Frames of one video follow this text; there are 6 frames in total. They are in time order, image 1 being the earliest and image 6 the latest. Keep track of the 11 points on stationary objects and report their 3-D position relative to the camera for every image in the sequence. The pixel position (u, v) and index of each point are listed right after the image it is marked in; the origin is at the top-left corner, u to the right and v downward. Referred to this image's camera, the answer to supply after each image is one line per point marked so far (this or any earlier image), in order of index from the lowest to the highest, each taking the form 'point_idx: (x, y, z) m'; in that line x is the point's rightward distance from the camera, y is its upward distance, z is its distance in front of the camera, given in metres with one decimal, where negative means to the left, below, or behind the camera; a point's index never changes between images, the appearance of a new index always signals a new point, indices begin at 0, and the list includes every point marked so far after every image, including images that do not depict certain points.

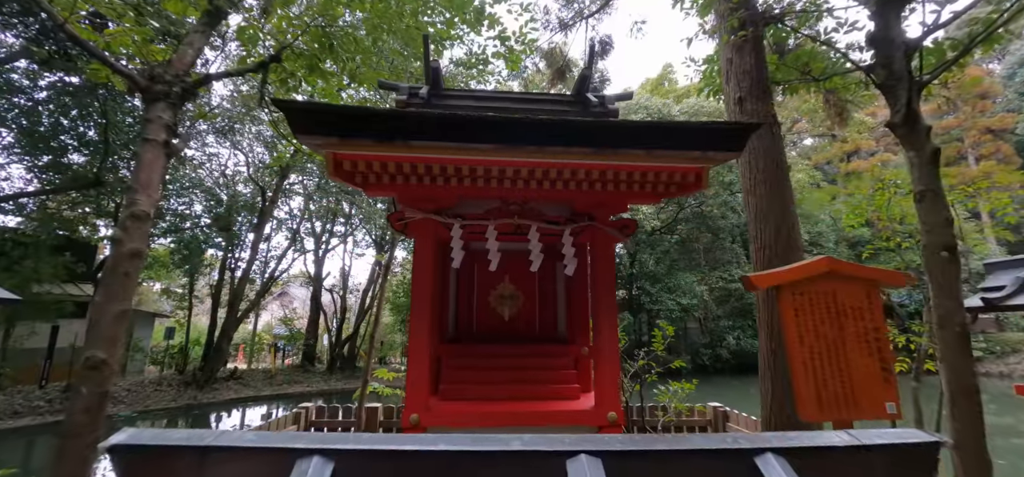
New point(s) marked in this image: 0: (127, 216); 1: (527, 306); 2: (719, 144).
0: (-2.6, +0.1, +2.9) m
1: (+0.1, -0.5, +3.4) m
2: (+1.2, +0.5, +2.6) m
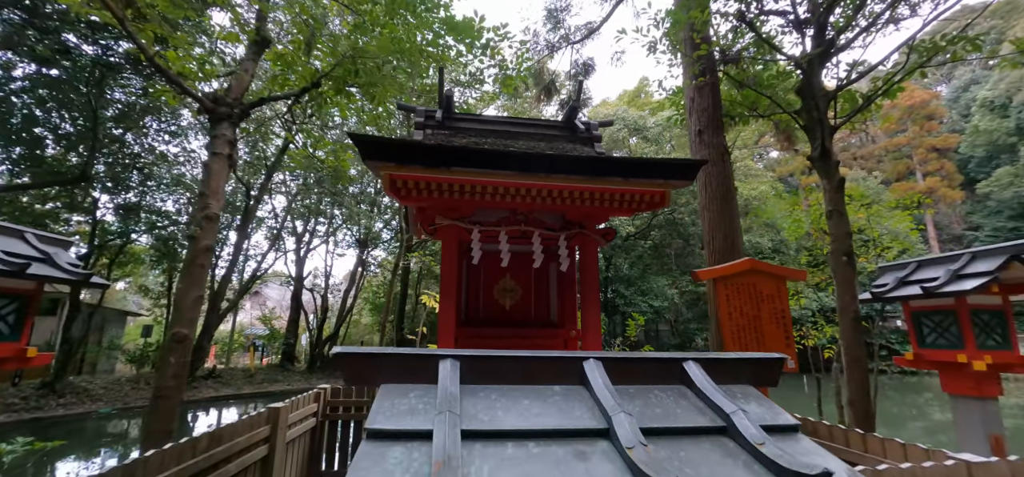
0: (-2.5, +0.2, +3.5) m
1: (+0.1, -0.6, +4.1) m
2: (+1.3, +0.5, +3.4) m
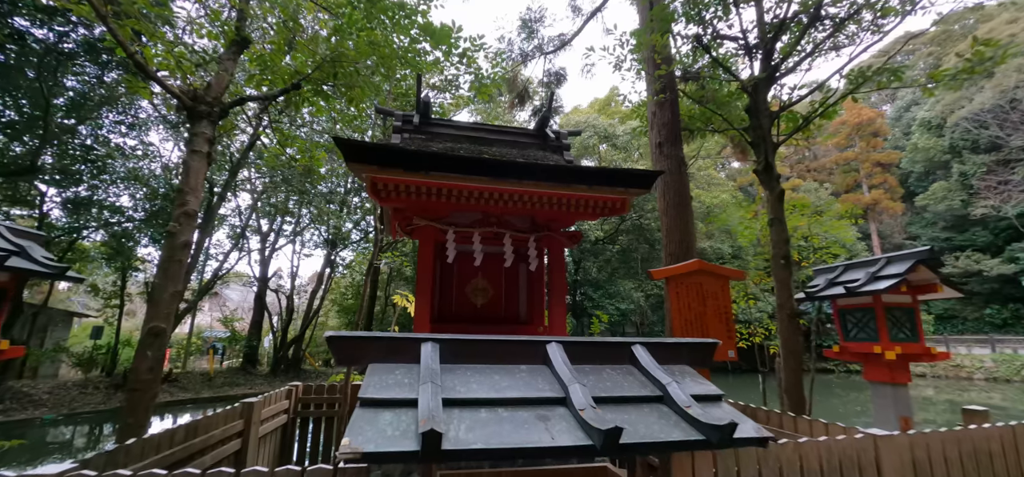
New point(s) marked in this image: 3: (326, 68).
0: (-2.7, +0.2, +3.6) m
1: (-0.1, -0.6, +4.4) m
2: (+1.1, +0.5, +3.8) m
3: (-2.2, +2.1, +5.2) m
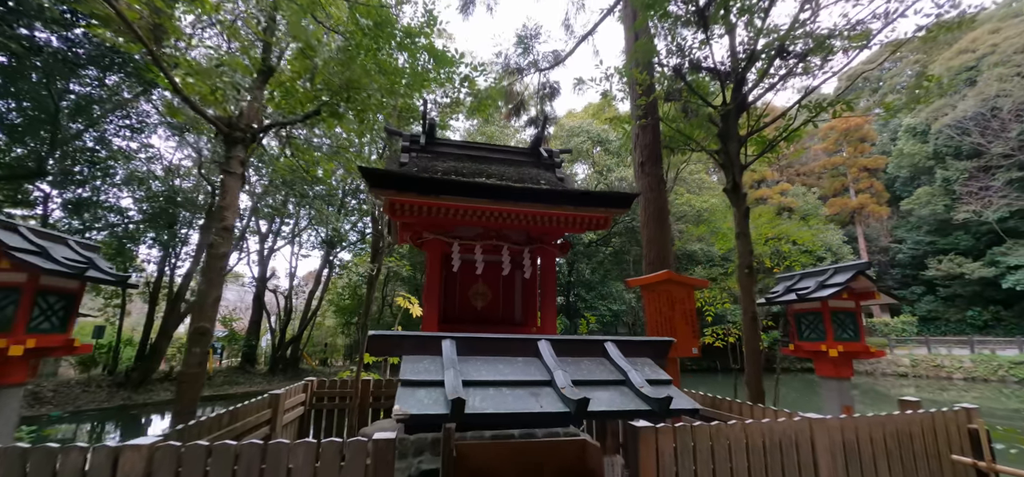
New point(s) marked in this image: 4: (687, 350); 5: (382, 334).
0: (-2.8, +0.1, +4.1) m
1: (-0.2, -0.7, +4.9) m
2: (+1.1, +0.3, +4.3) m
3: (-2.3, +2.0, +5.8) m
4: (+1.6, -1.0, +3.9) m
5: (-0.7, -0.5, +2.3) m
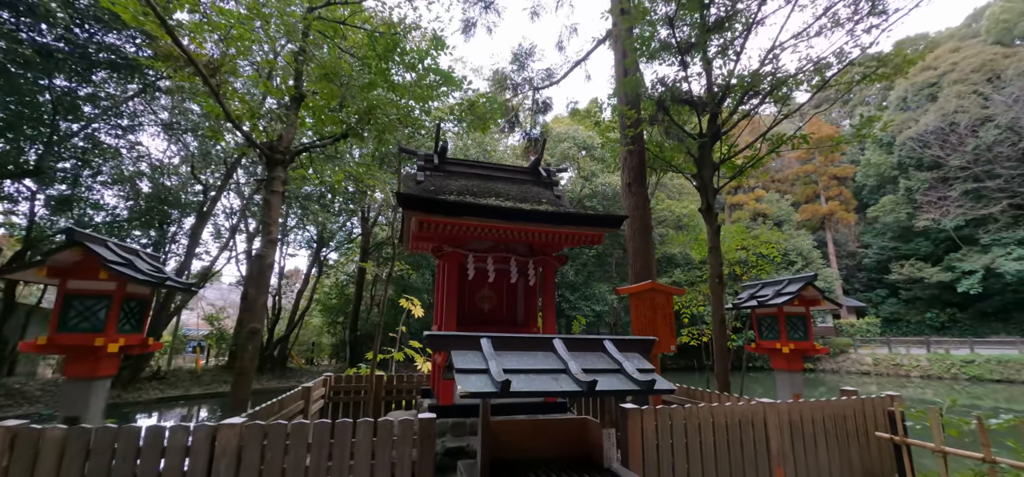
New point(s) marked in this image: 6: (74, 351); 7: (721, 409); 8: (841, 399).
0: (-2.7, 0.0, +4.6) m
1: (-0.1, -0.9, +5.6) m
2: (+1.2, +0.2, +5.0) m
3: (-2.2, +1.8, +6.3) m
4: (+1.7, -1.2, +4.6) m
5: (-0.5, -0.7, +2.9) m
6: (-4.0, -1.1, +4.1) m
7: (+1.9, -1.5, +3.9) m
8: (+3.4, -1.7, +4.5) m
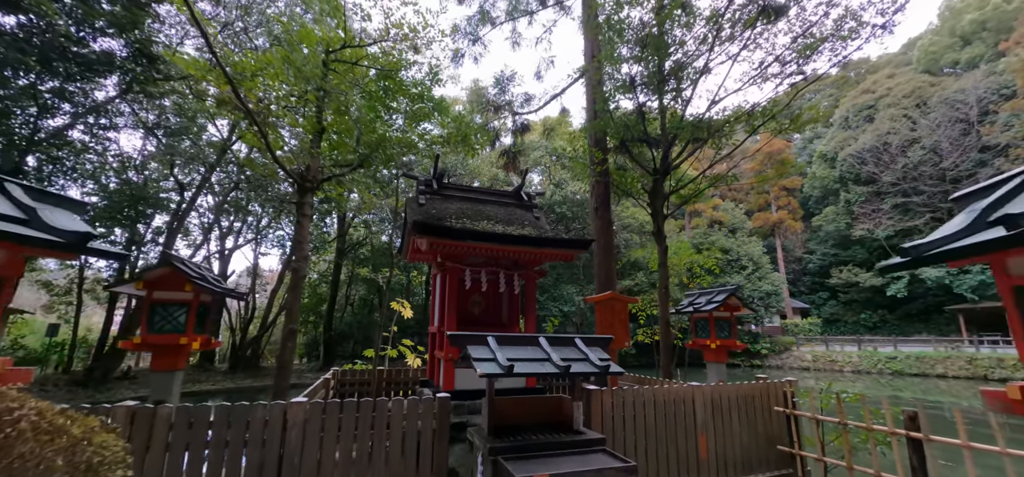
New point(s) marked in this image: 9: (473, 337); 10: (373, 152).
0: (-2.8, -0.2, +5.6) m
1: (-0.3, -1.1, +6.7) m
2: (+1.0, -0.1, +6.3) m
3: (-2.4, +1.6, +7.3) m
4: (+1.5, -1.4, +5.9) m
5: (-0.5, -0.9, +4.0) m
6: (-4.1, -1.2, +4.9) m
7: (+1.8, -1.8, +5.2) m
8: (+3.3, -2.0, +5.9) m
9: (-0.4, -0.9, +4.1) m
10: (-2.5, +1.5, +7.5) m
